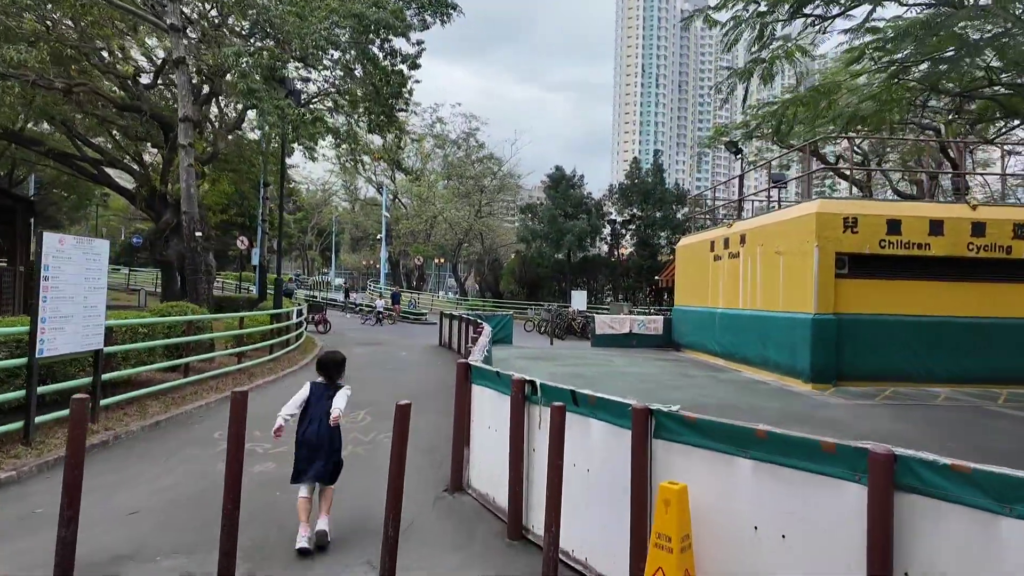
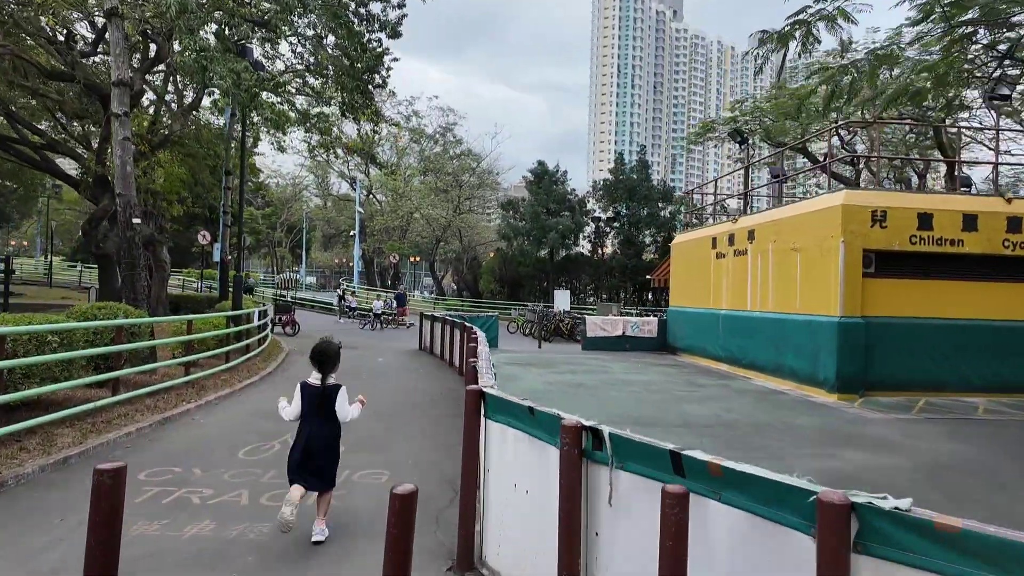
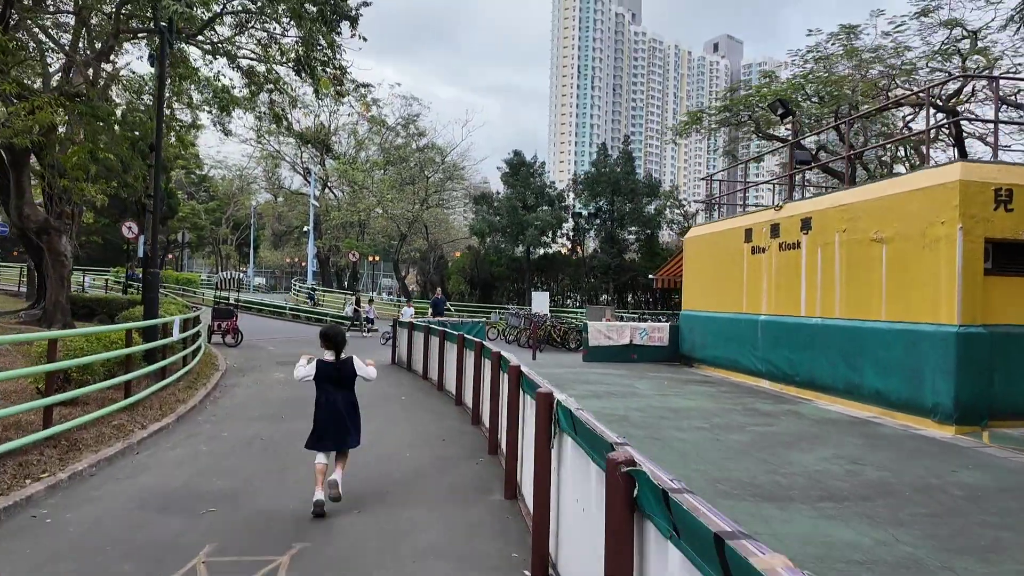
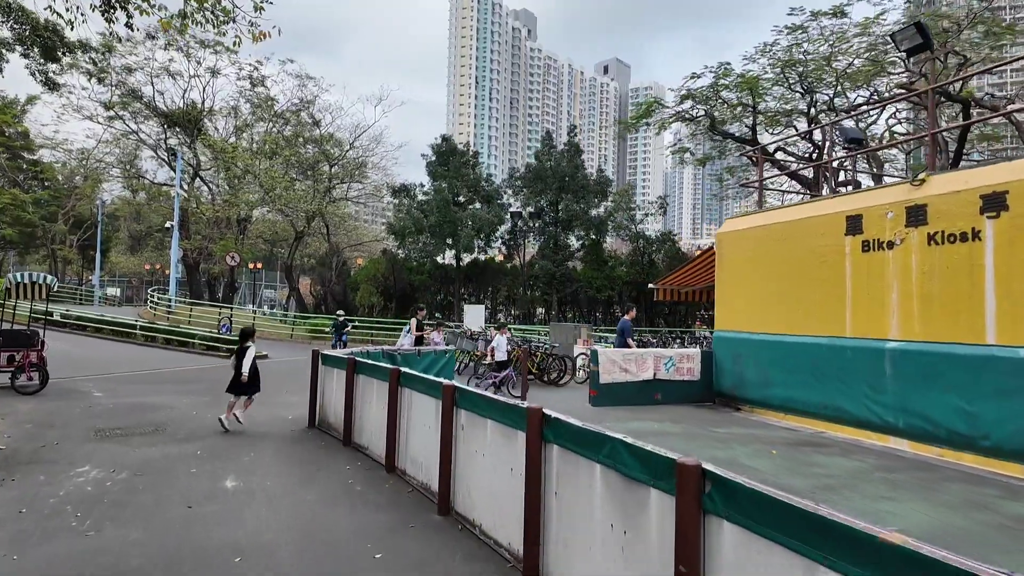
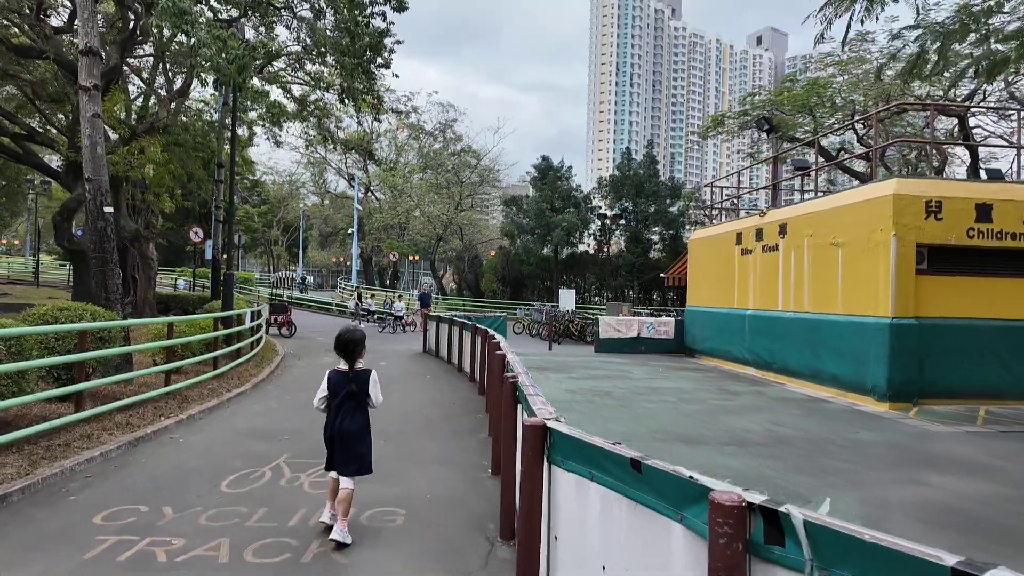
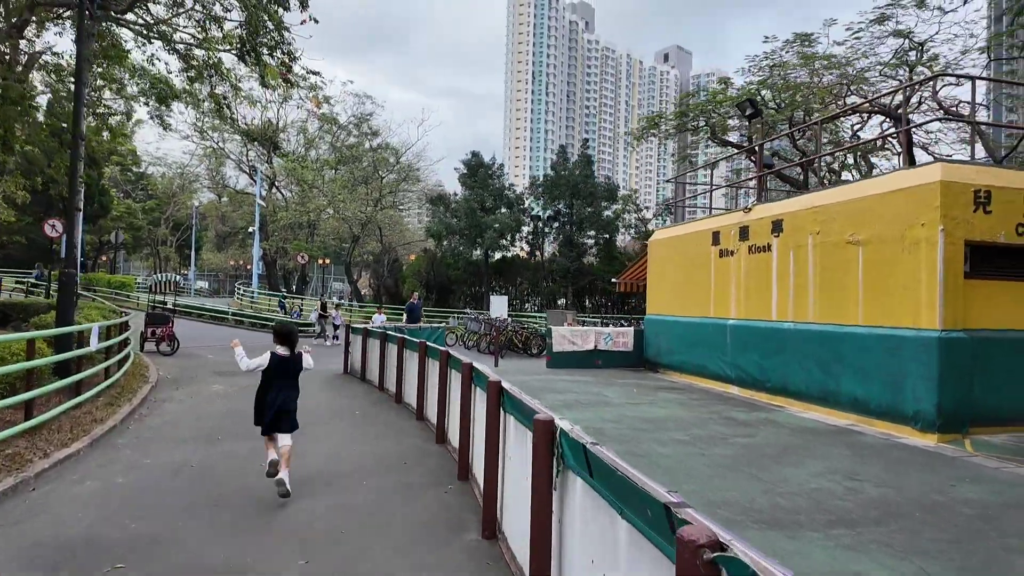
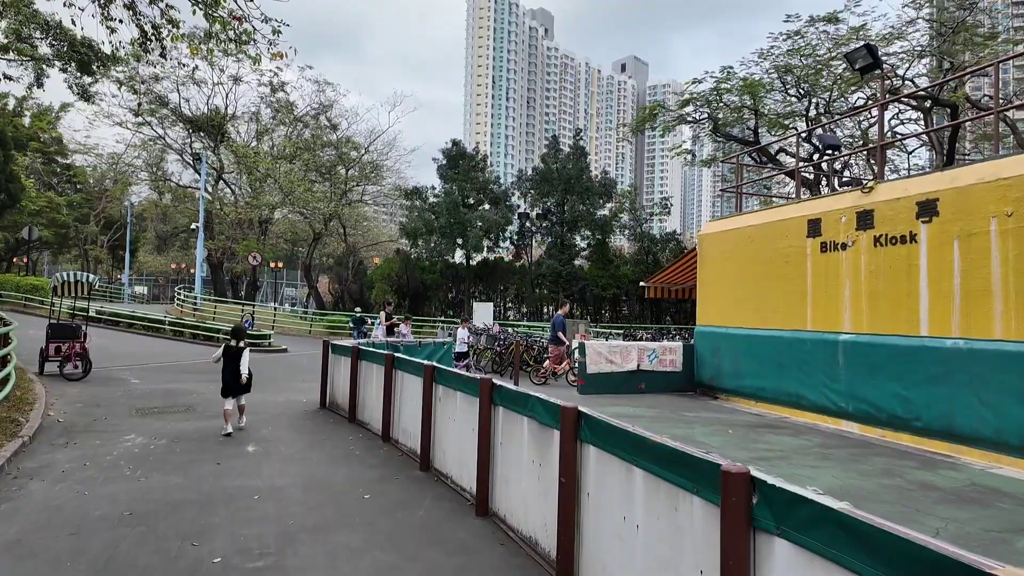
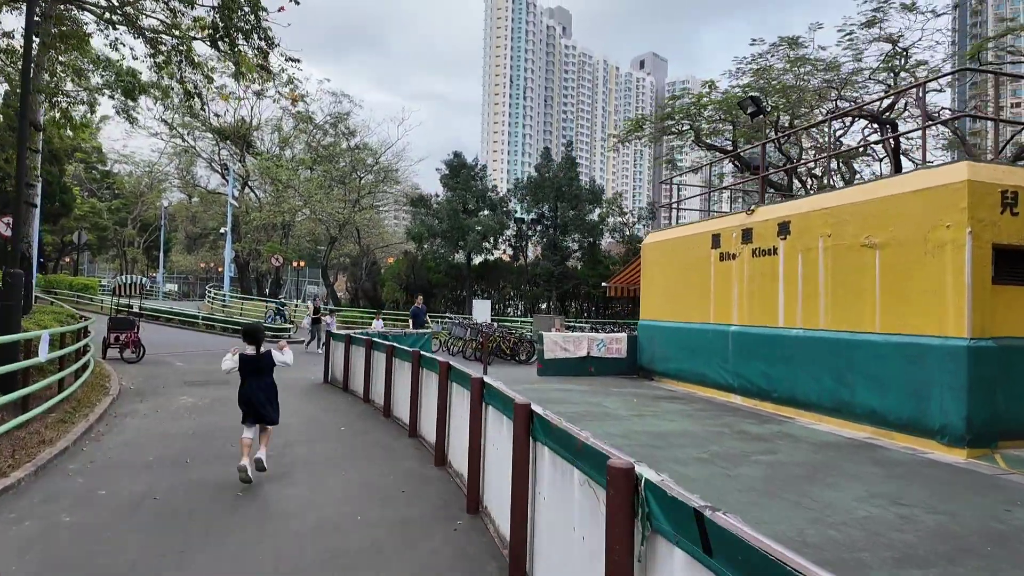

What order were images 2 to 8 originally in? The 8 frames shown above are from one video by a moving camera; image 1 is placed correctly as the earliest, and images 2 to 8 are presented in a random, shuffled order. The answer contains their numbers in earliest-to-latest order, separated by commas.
2, 5, 3, 6, 8, 7, 4
